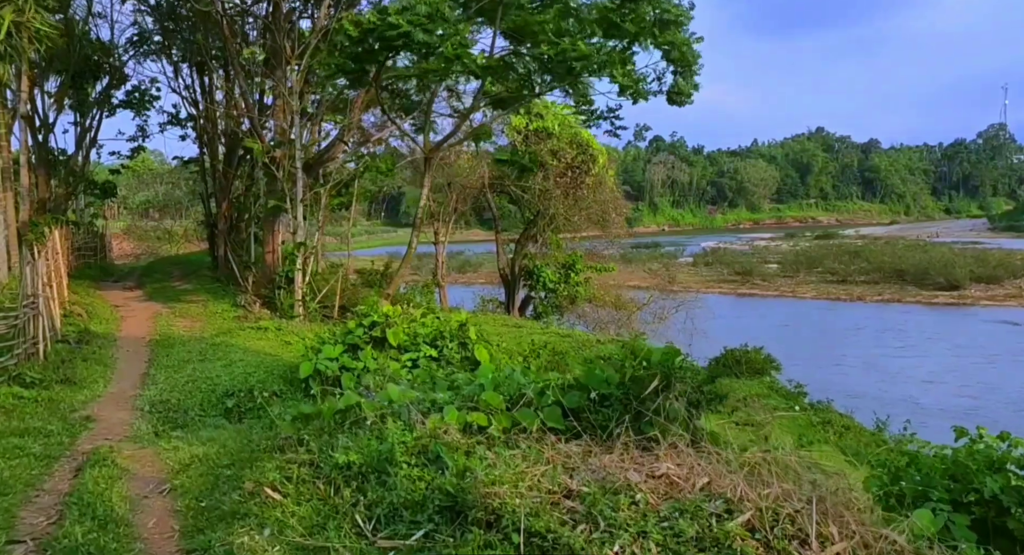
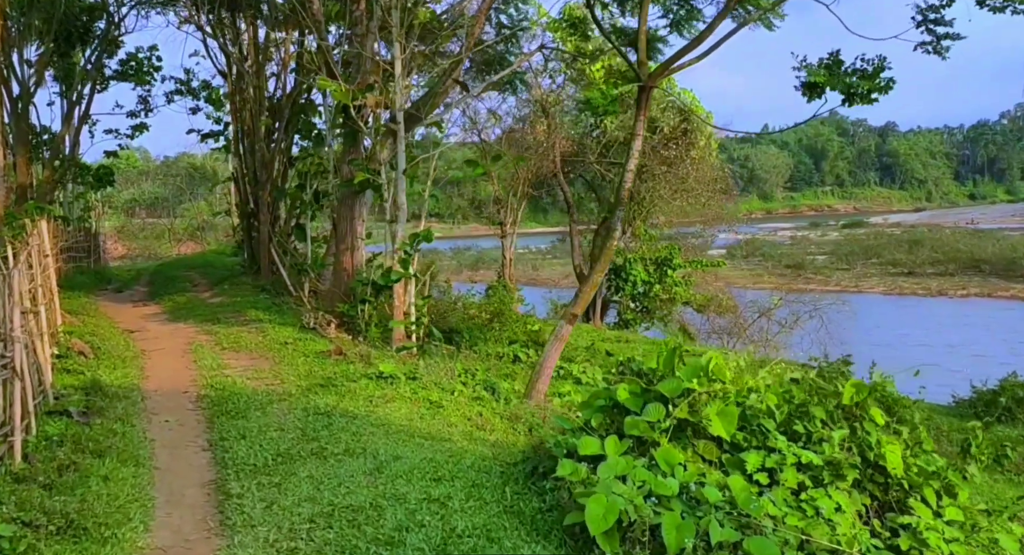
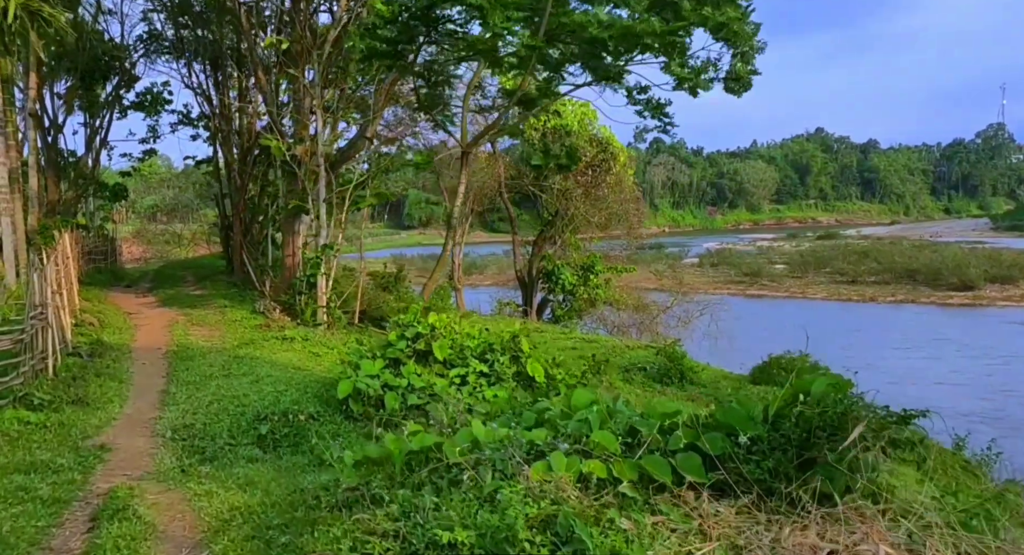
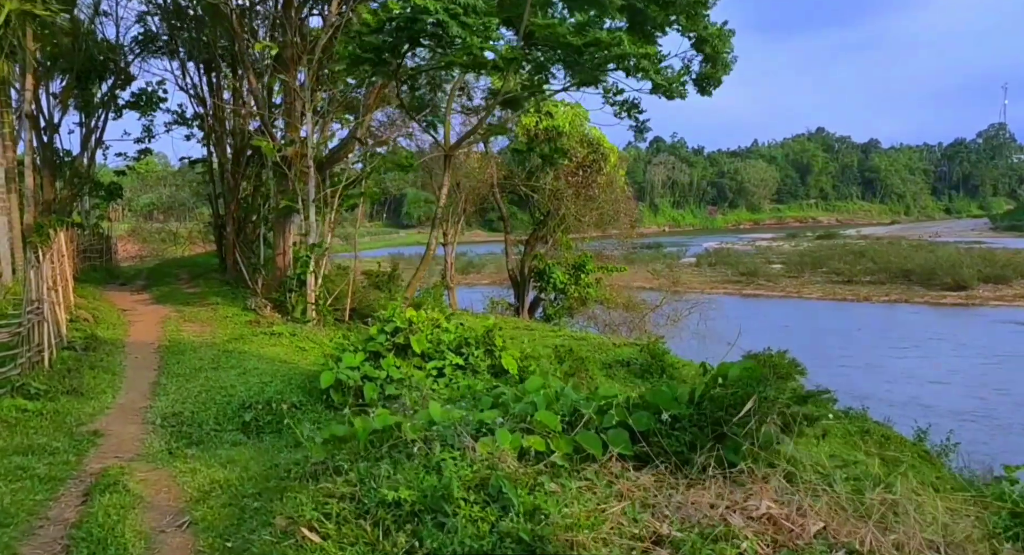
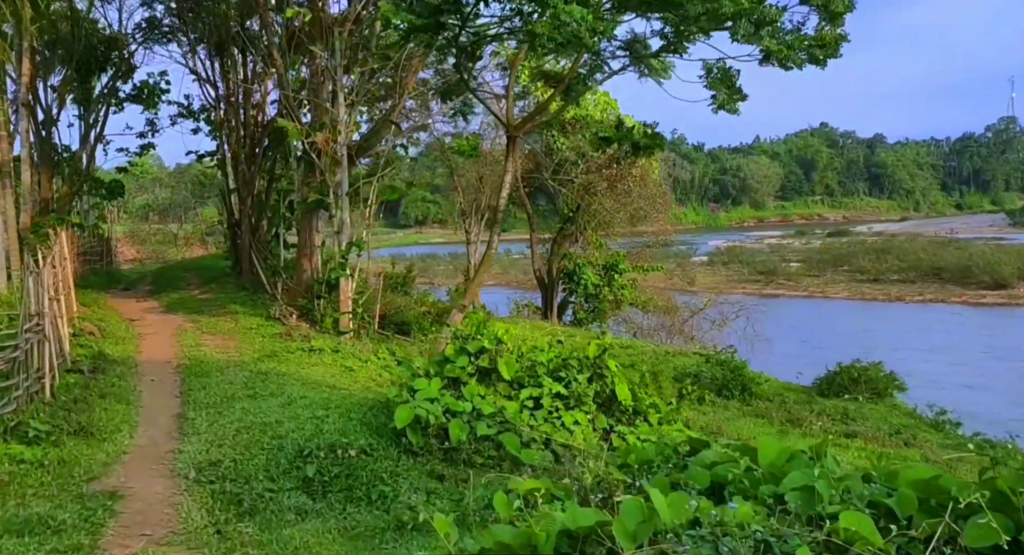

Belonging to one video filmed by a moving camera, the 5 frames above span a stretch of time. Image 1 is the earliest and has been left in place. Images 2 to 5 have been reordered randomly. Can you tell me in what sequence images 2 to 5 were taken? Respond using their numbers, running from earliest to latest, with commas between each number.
4, 3, 5, 2
